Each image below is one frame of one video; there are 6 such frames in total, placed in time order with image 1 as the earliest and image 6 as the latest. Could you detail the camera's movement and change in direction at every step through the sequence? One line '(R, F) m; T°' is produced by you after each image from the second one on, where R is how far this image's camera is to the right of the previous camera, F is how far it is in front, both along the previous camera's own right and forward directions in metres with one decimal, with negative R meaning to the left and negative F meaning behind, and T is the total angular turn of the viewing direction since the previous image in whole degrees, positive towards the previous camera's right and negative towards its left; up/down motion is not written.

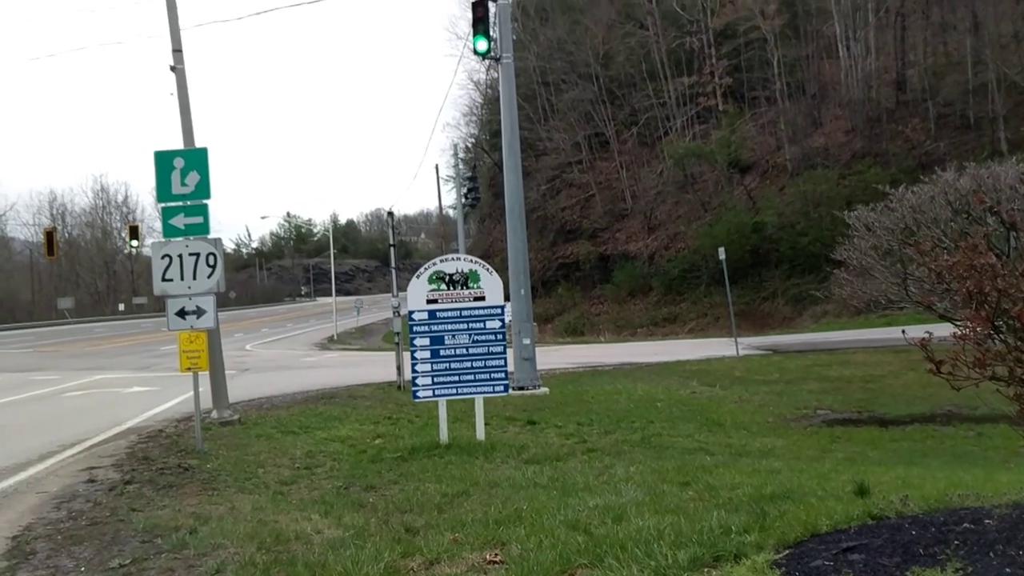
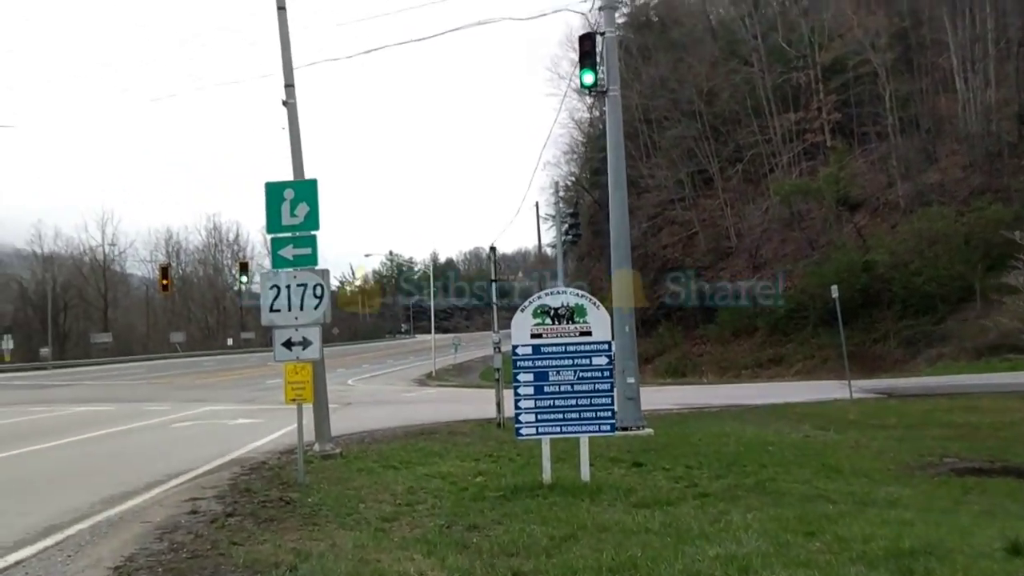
(-0.1, +0.3) m; -6°
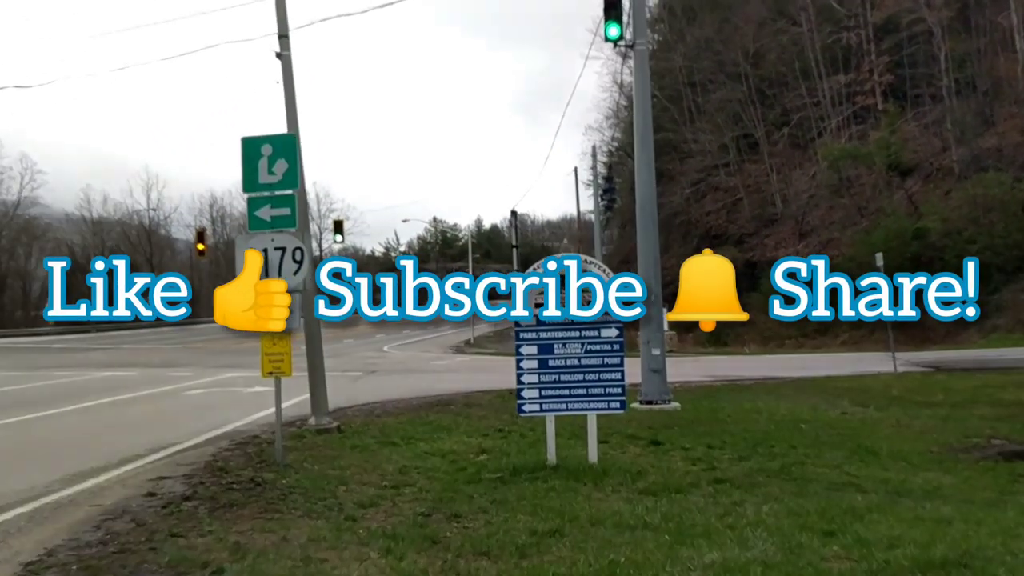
(+0.4, +0.8) m; -3°
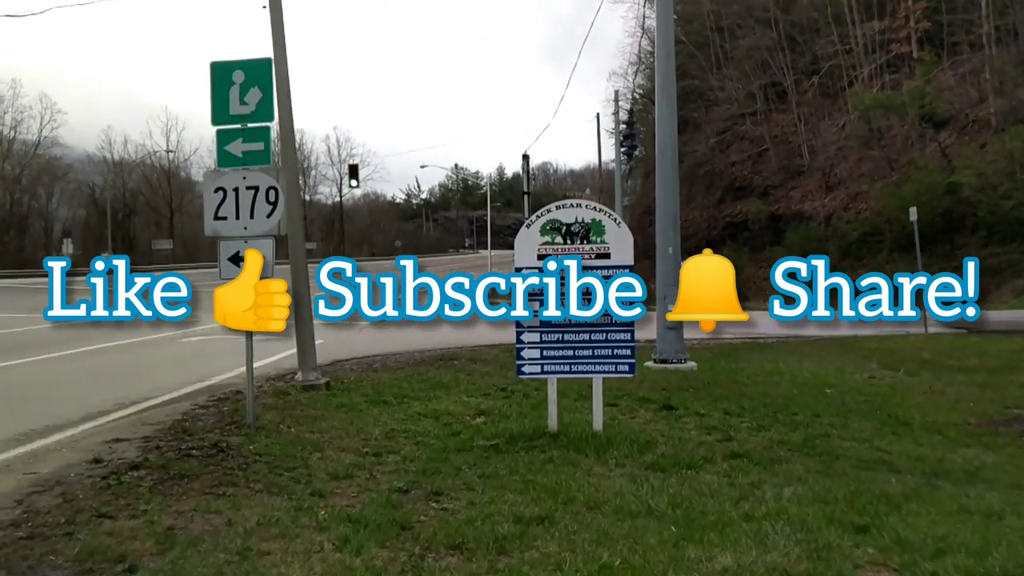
(+0.2, +0.8) m; -1°
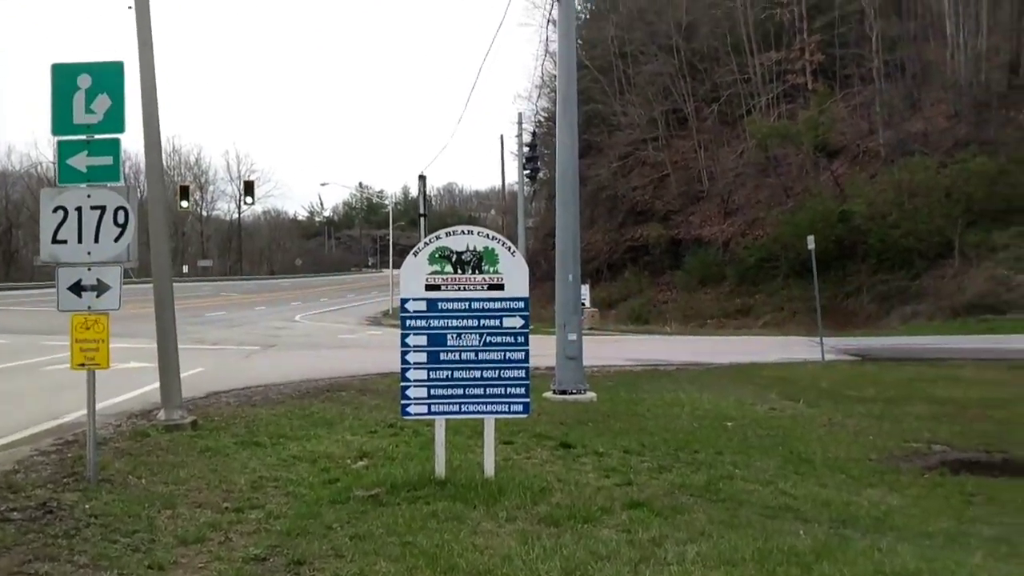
(+0.2, +0.6) m; +6°
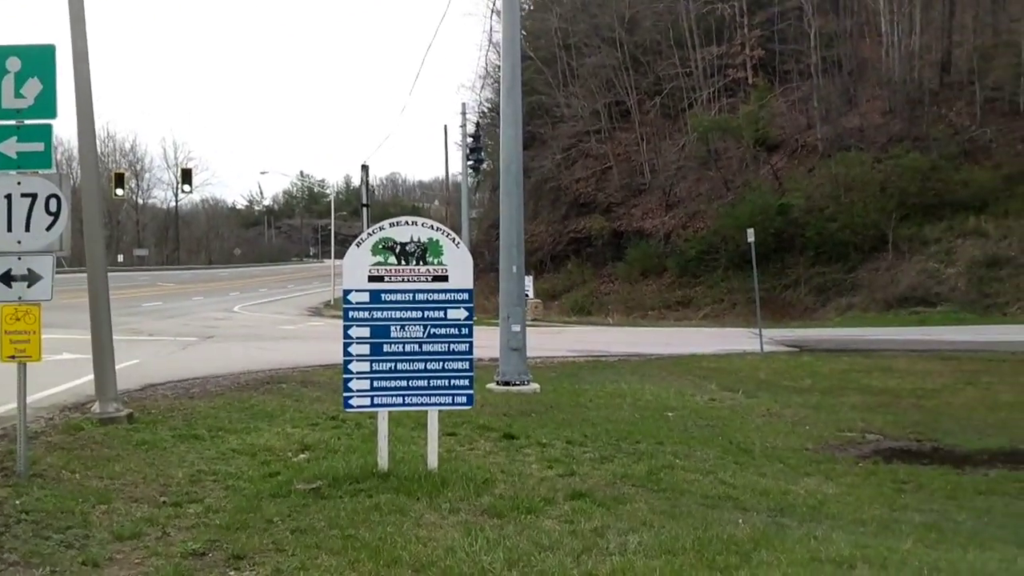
(0.0, 0.0) m; +4°
